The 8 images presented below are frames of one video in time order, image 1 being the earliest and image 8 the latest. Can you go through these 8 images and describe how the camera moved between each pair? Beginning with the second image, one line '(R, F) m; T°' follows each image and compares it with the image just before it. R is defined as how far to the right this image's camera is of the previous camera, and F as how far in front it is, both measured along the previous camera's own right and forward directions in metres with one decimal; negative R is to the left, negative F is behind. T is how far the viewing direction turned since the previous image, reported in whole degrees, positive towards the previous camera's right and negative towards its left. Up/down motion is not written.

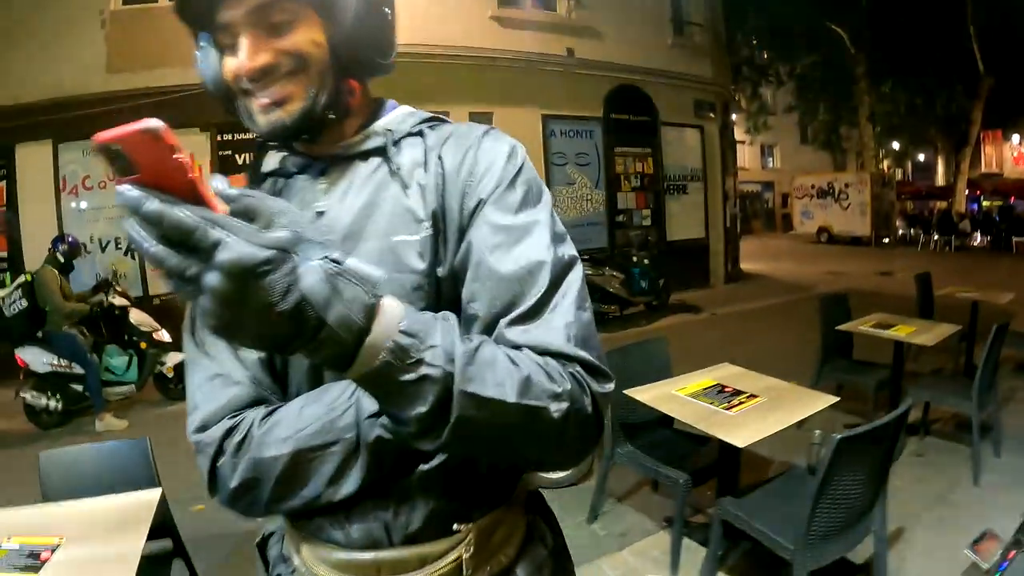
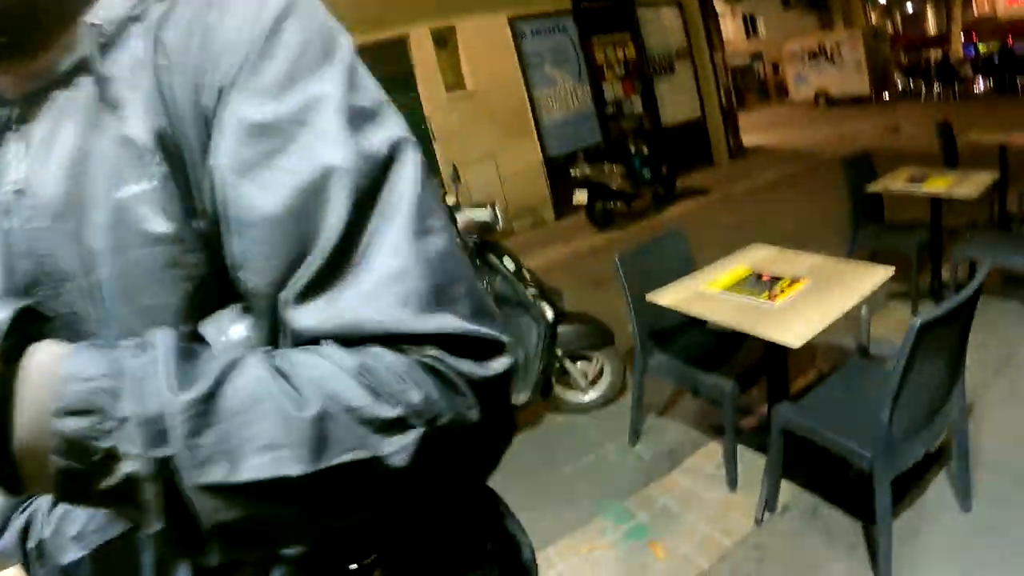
(+0.2, +0.1) m; -8°
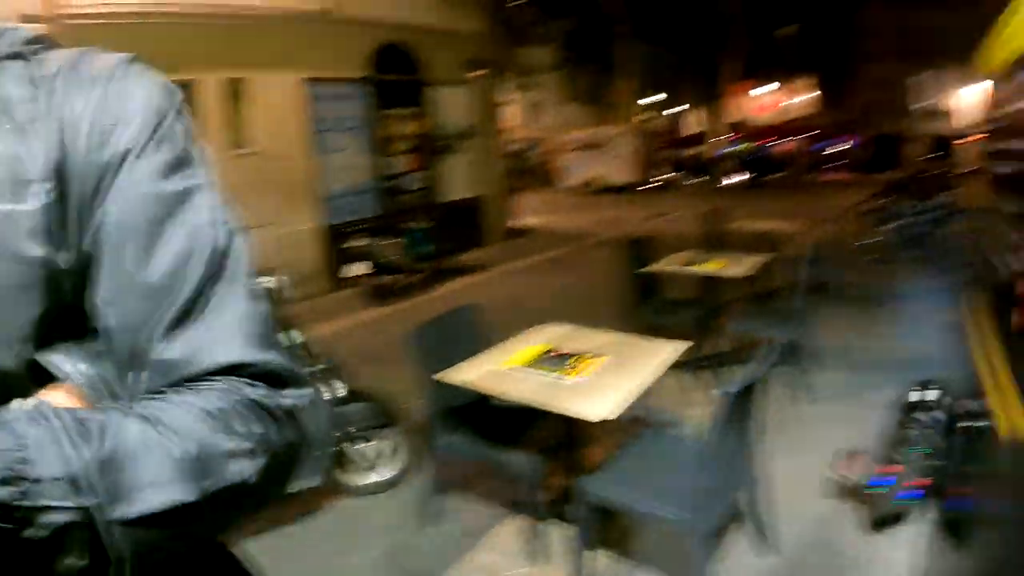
(+0.1, 0.0) m; +15°
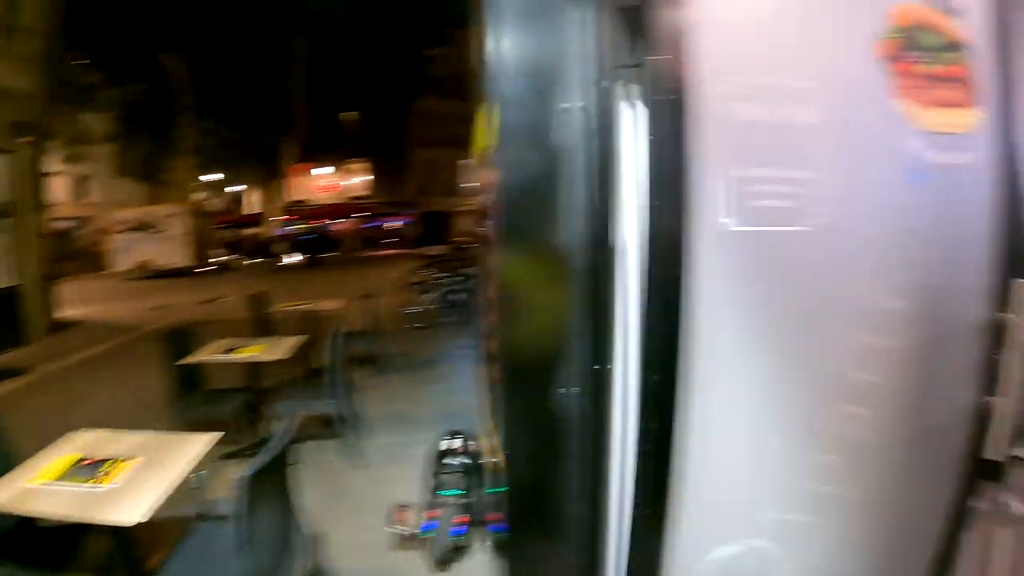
(+0.4, -0.1) m; +28°
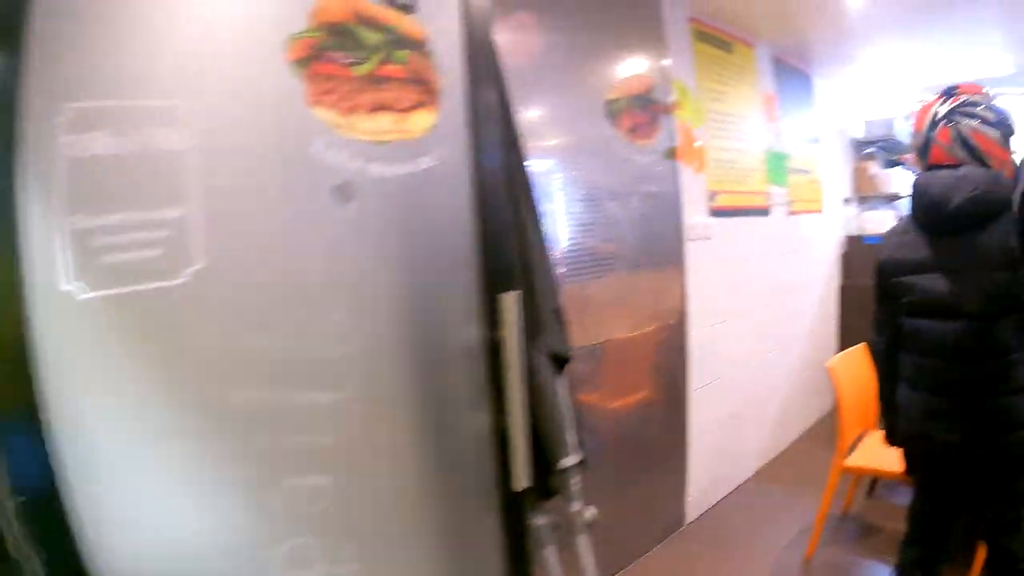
(+0.9, +0.1) m; +12°
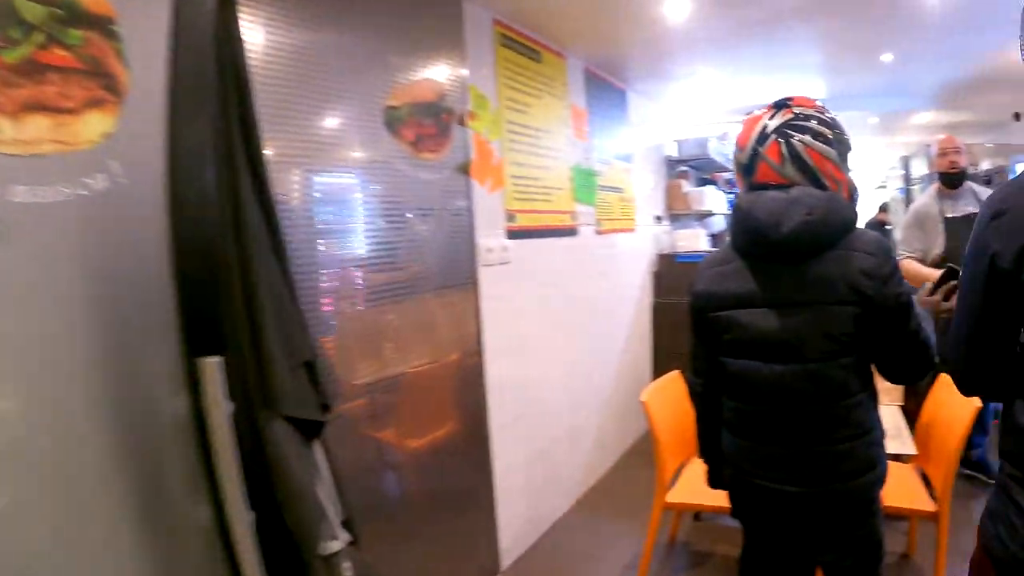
(+0.1, +0.2) m; +17°
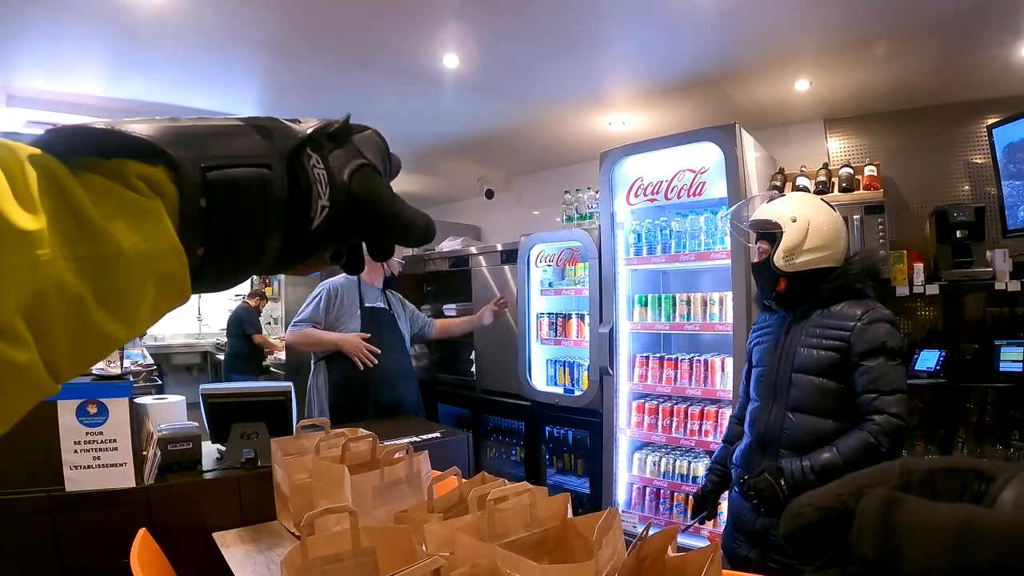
(0.0, +0.3) m; +18°
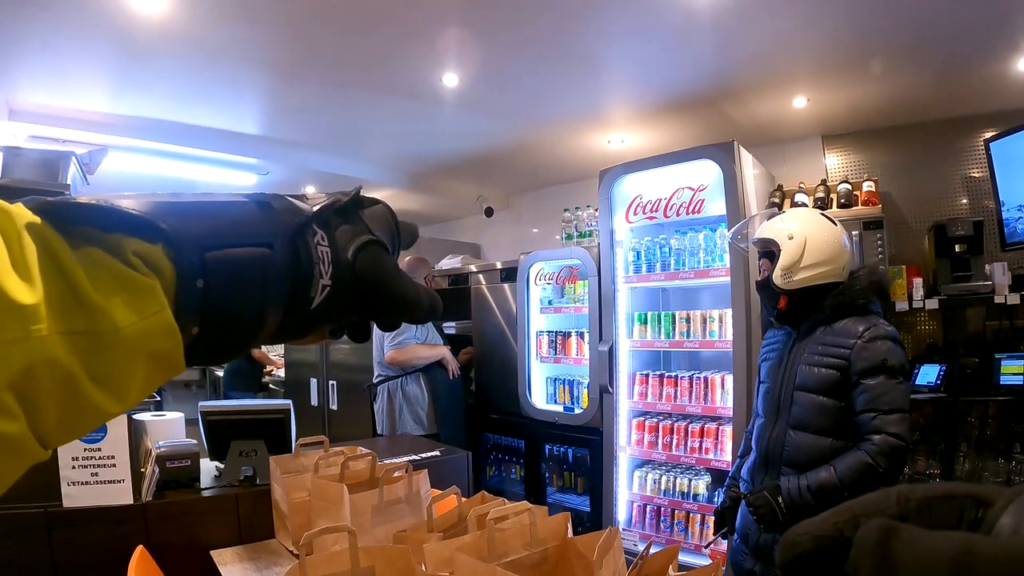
(0.0, 0.0) m; 0°
